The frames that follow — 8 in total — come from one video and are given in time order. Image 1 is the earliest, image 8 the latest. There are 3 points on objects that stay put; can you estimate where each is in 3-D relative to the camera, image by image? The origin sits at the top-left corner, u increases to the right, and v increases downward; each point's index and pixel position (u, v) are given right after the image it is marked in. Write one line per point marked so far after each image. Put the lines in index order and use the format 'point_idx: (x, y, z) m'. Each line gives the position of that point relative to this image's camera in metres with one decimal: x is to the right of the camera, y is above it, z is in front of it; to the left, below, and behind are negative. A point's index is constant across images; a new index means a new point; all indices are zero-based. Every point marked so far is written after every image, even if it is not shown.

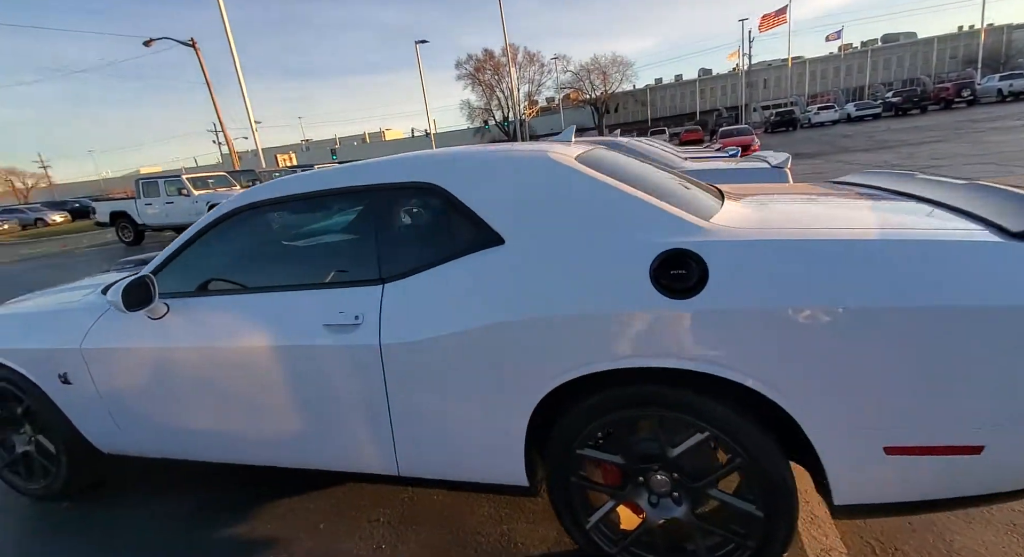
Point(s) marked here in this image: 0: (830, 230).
0: (+0.9, +0.1, +1.4) m
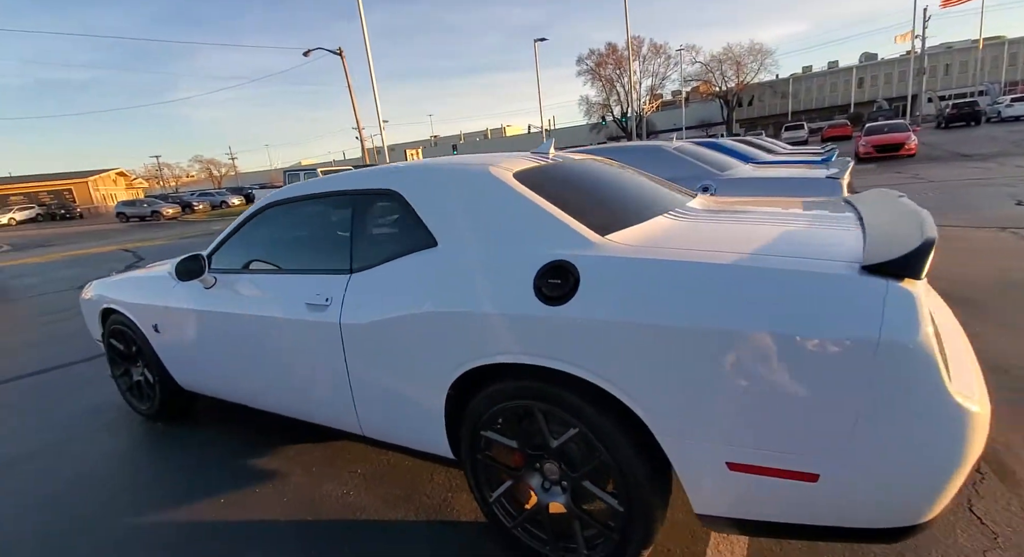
0: (+0.6, +0.1, +1.5) m
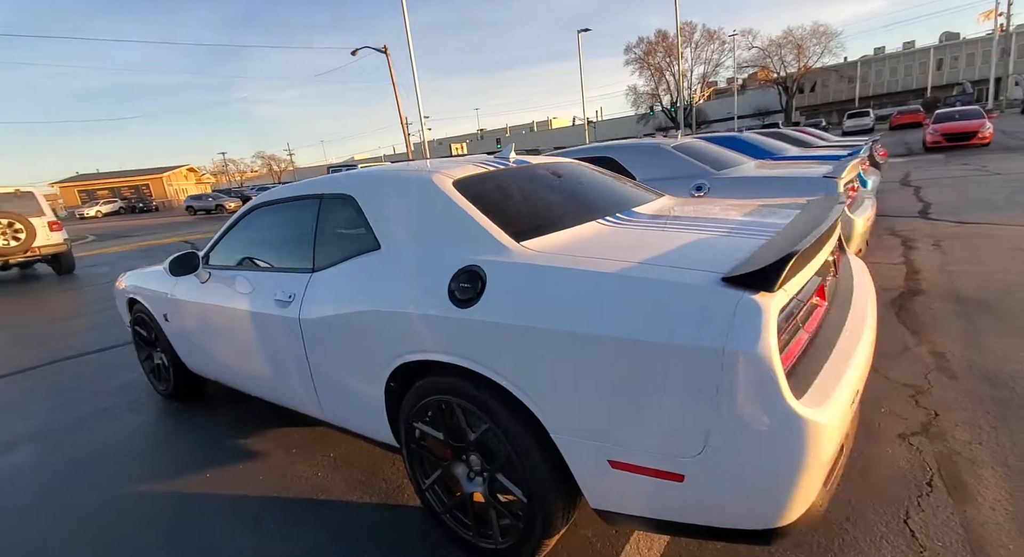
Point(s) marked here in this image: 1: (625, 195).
0: (+0.3, +0.1, +1.5) m
1: (+0.6, +0.4, +2.7) m
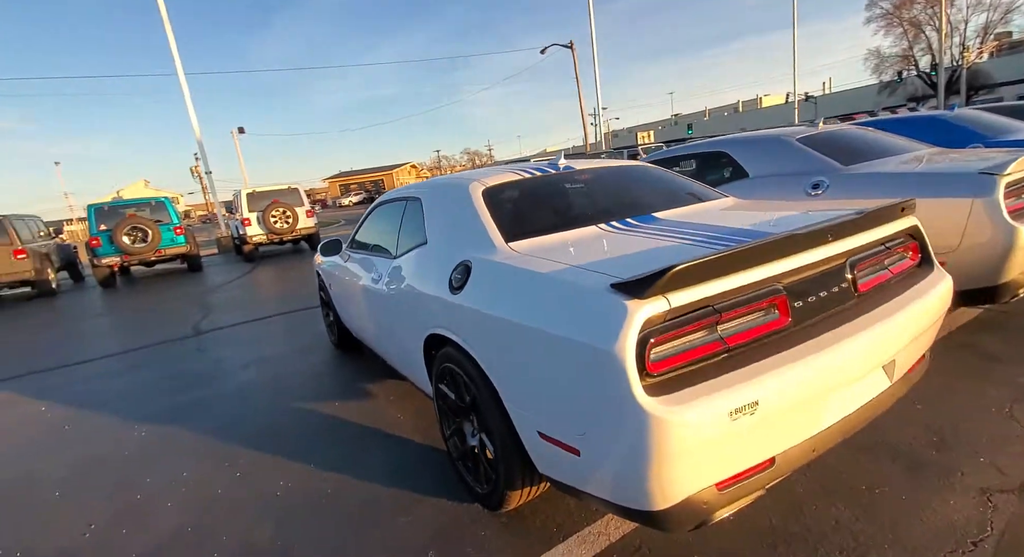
0: (+0.1, +0.1, +1.8) m
1: (+0.9, +0.4, +2.7) m
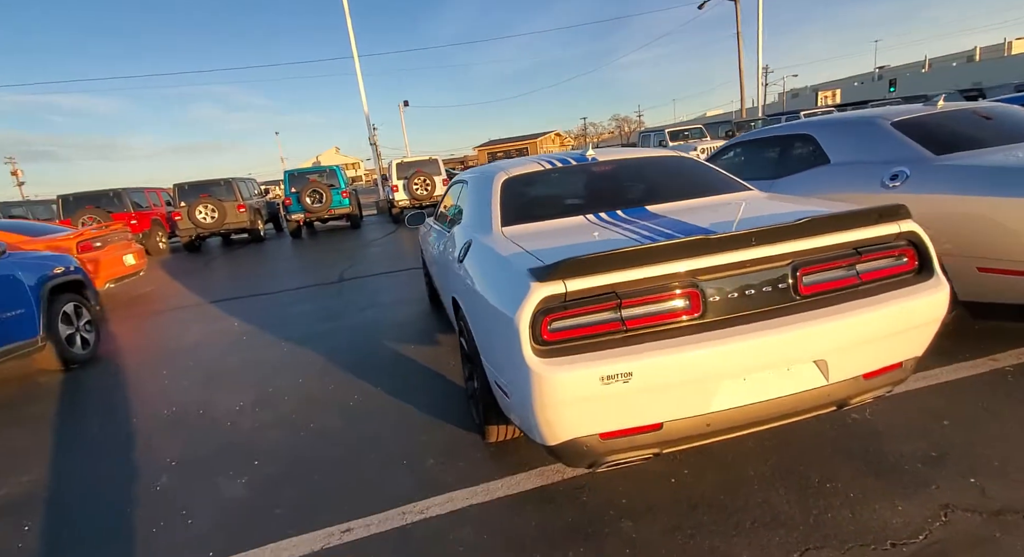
0: (0.0, +0.1, +2.2) m
1: (+1.1, +0.5, +2.8) m
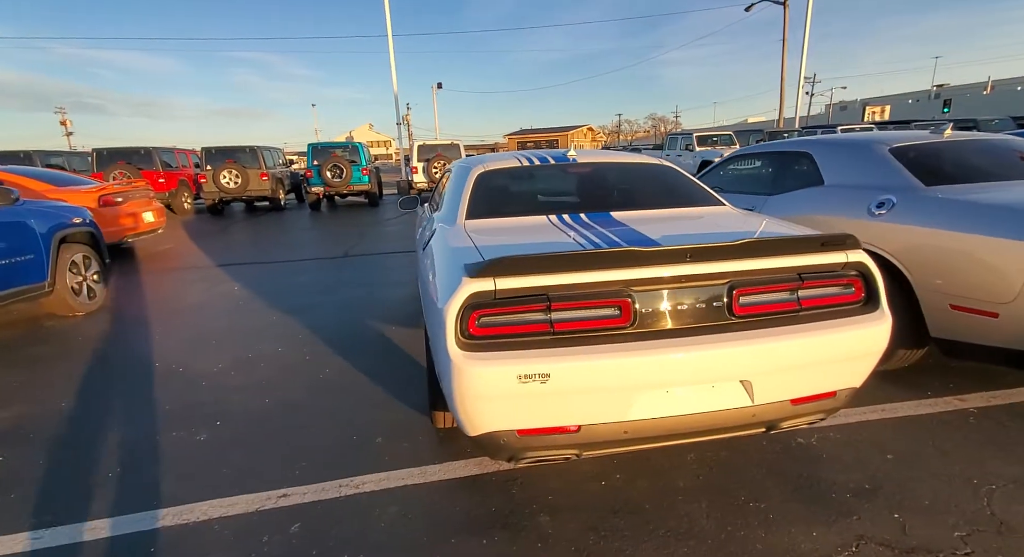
0: (-0.2, +0.2, +2.3) m
1: (+0.9, +0.5, +2.8) m
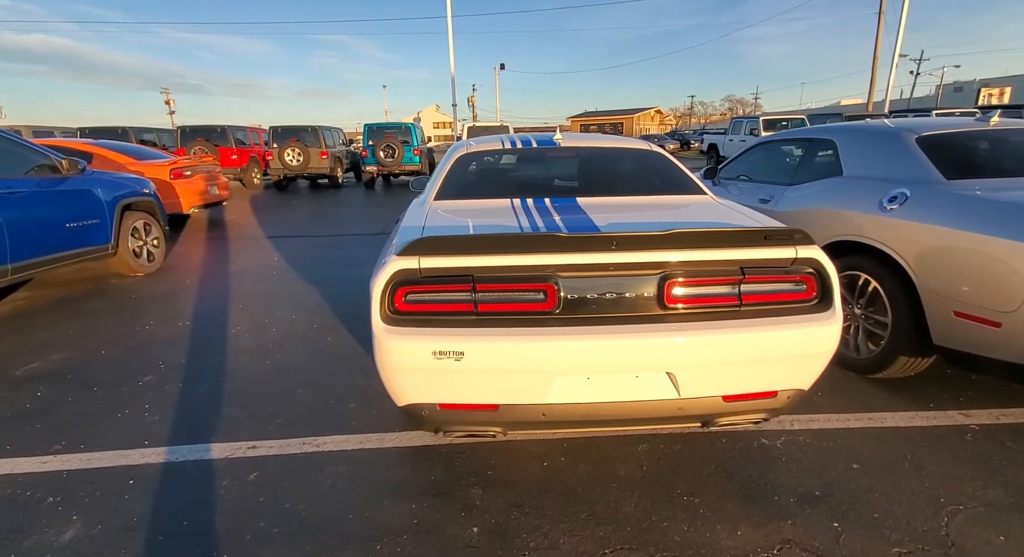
0: (-0.4, +0.3, +2.3) m
1: (+0.8, +0.5, +2.7) m
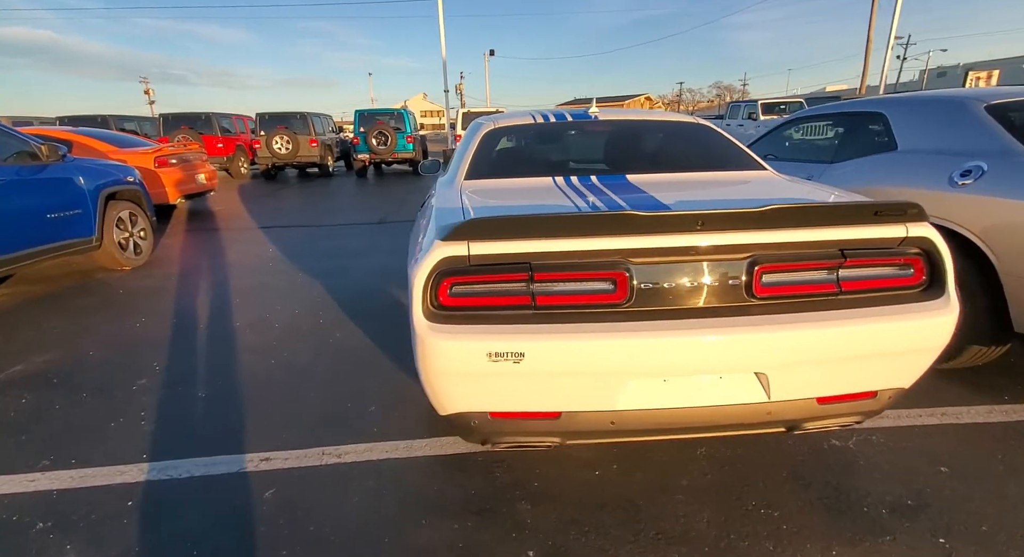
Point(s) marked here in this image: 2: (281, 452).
0: (-0.2, +0.3, +2.1) m
1: (+0.9, +0.6, +2.5) m
2: (-1.1, -0.8, +2.3) m
